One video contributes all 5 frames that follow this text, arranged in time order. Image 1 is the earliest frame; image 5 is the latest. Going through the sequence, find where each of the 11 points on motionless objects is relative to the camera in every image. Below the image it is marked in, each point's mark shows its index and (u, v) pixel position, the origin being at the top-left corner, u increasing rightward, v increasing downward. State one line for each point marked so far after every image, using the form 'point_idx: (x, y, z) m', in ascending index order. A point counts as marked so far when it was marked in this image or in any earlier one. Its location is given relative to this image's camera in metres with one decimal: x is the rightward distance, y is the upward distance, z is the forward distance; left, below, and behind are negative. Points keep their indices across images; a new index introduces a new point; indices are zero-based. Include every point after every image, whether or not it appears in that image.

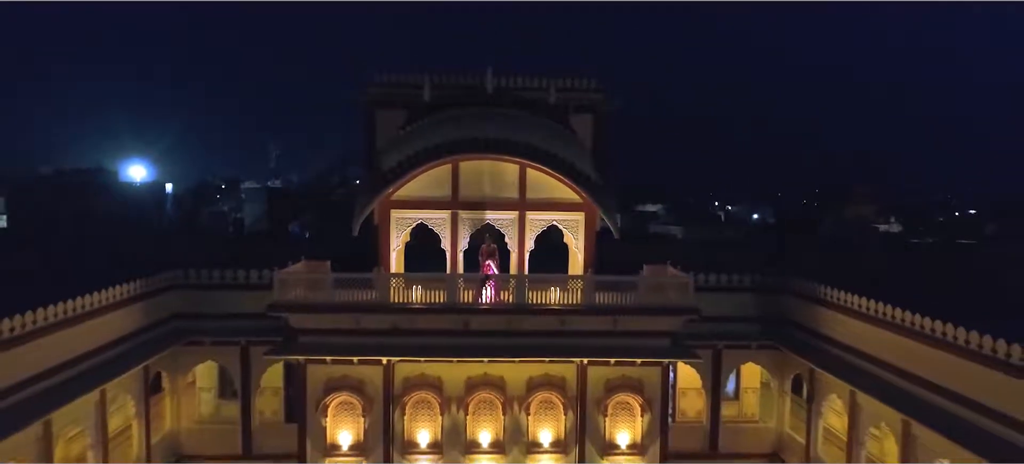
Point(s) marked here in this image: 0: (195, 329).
0: (-5.8, -1.7, +12.7) m
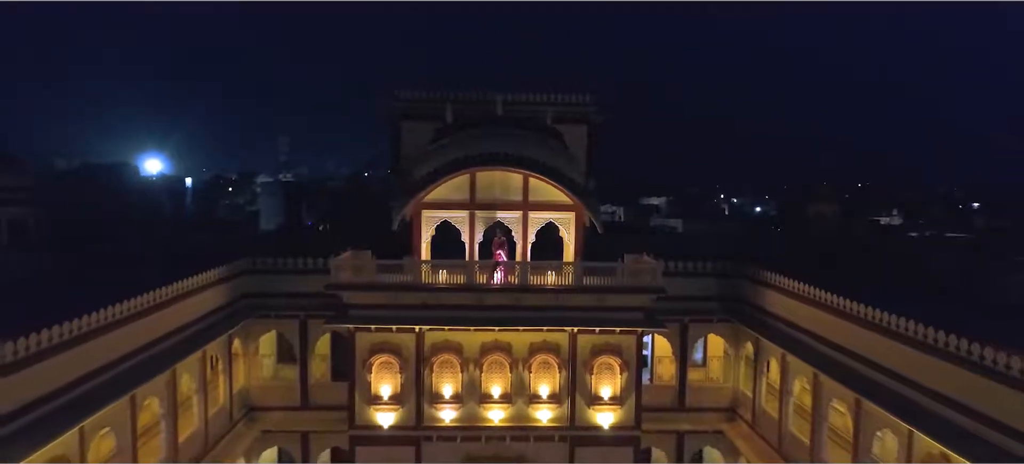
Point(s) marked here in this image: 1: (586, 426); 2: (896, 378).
0: (-5.7, -1.6, +15.8) m
1: (+1.6, -4.2, +15.3) m
2: (+5.6, -2.2, +9.9) m
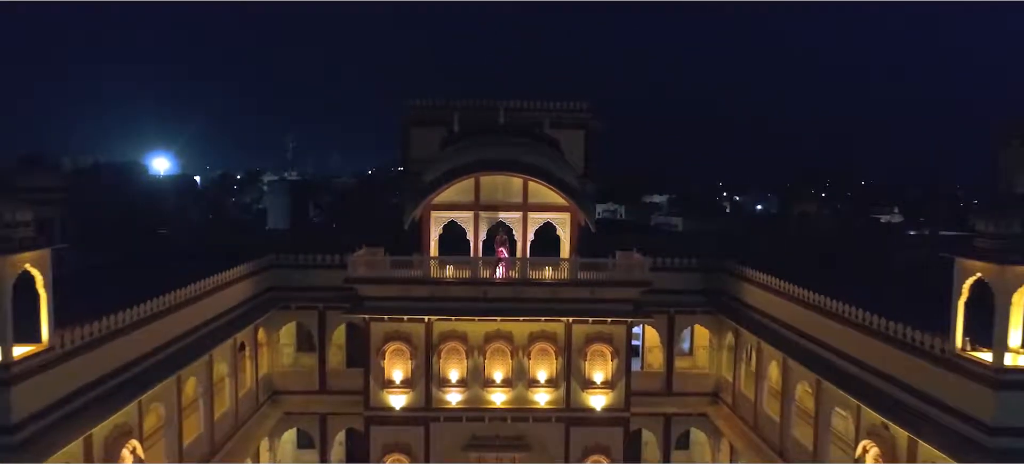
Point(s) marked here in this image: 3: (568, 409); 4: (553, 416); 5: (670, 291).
0: (-5.7, -1.6, +17.3) m
1: (+1.6, -4.2, +16.7) m
2: (+5.6, -2.1, +11.3) m
3: (+1.3, -4.2, +16.7) m
4: (+1.0, -4.4, +16.7) m
5: (+4.0, -1.5, +17.7) m
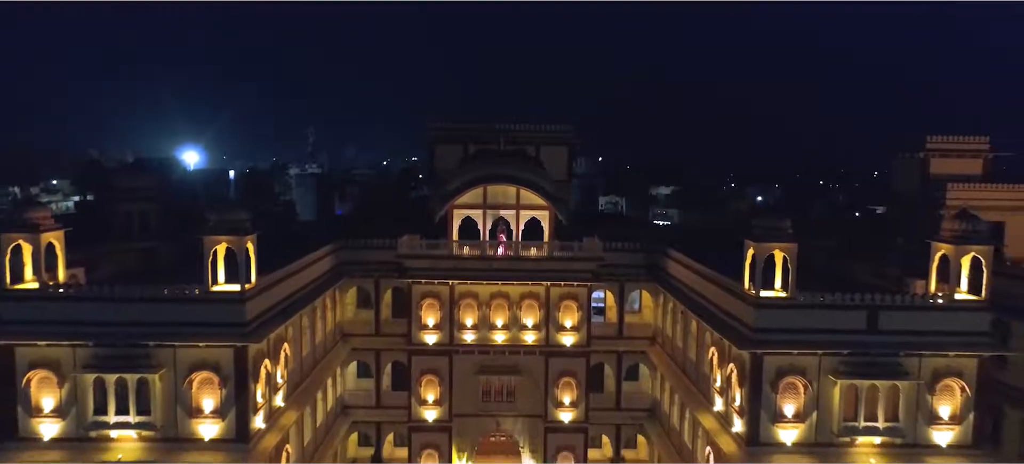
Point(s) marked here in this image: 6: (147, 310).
0: (-5.7, -1.3, +24.9) m
1: (+1.5, -3.9, +24.2) m
2: (+5.4, -2.0, +18.7) m
3: (+1.2, -3.9, +24.2) m
4: (+0.9, -4.1, +24.2) m
5: (+4.0, -1.2, +25.2) m
6: (-8.1, -1.7, +15.6) m
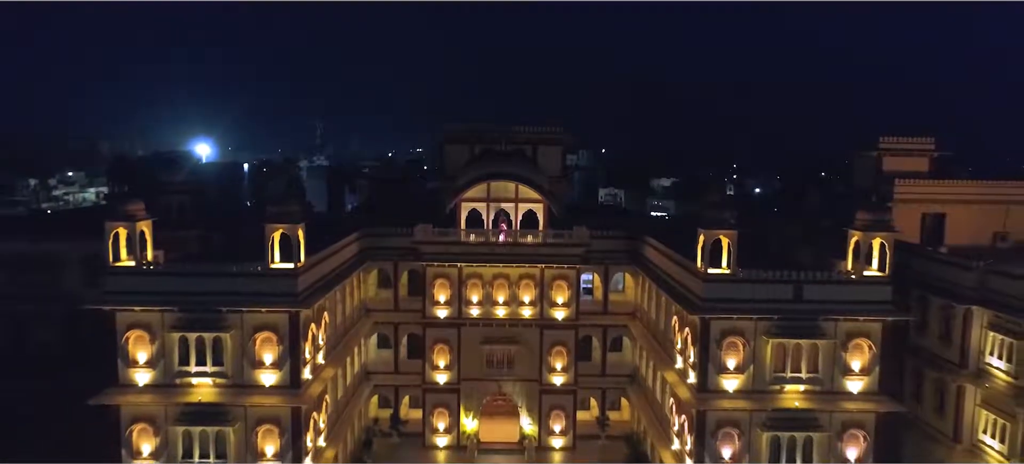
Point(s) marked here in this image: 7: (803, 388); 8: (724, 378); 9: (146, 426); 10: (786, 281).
0: (-5.8, -0.9, +28.9) m
1: (+1.5, -3.5, +28.2) m
2: (+5.3, -1.6, +22.7) m
3: (+1.2, -3.5, +28.2) m
4: (+0.8, -3.7, +28.2) m
5: (+3.9, -0.8, +29.1) m
6: (-8.2, -1.4, +19.6) m
7: (+8.3, -4.4, +19.8) m
8: (+6.0, -4.2, +19.8) m
9: (-10.4, -5.5, +19.7) m
10: (+7.7, -1.4, +19.6) m
